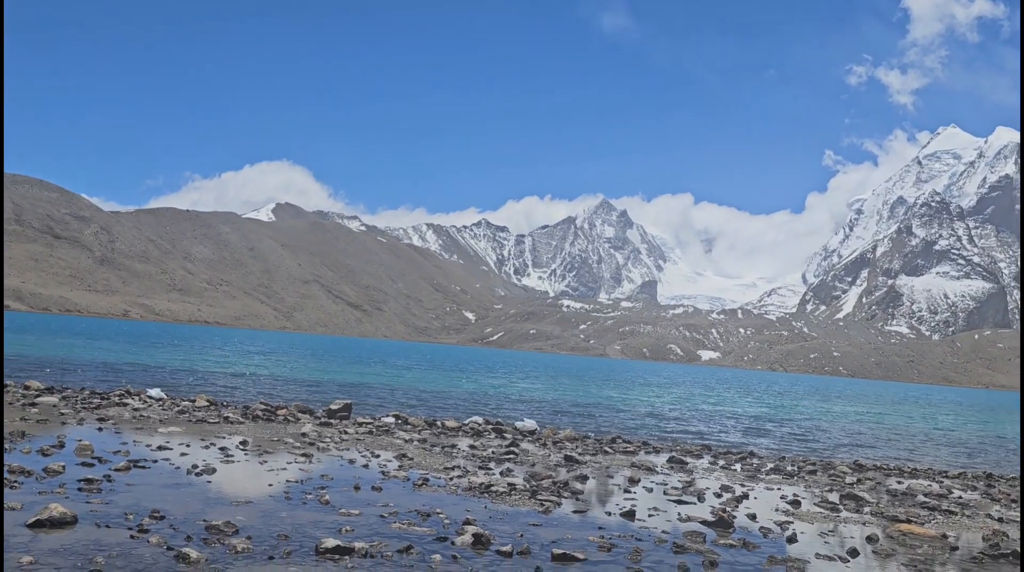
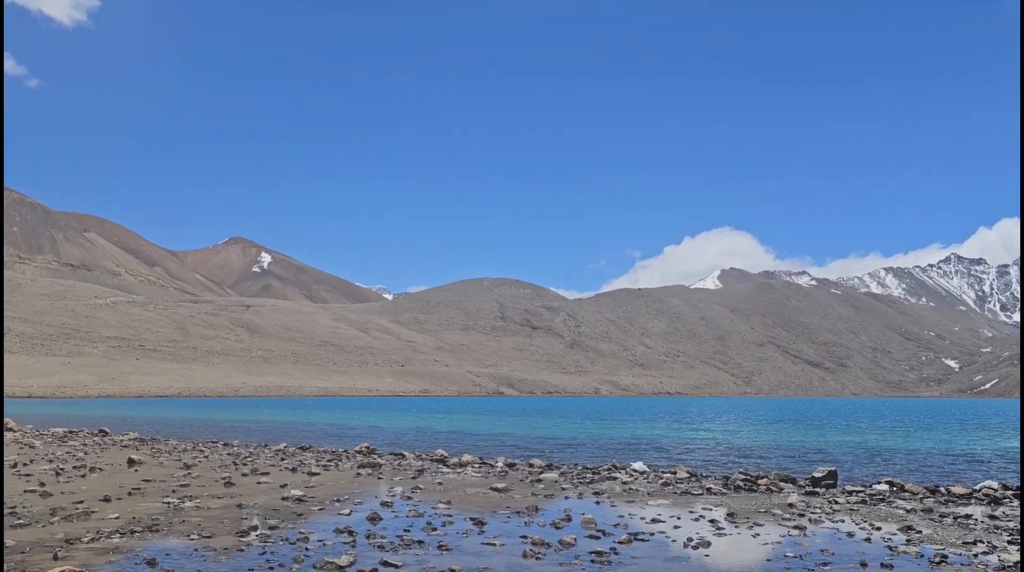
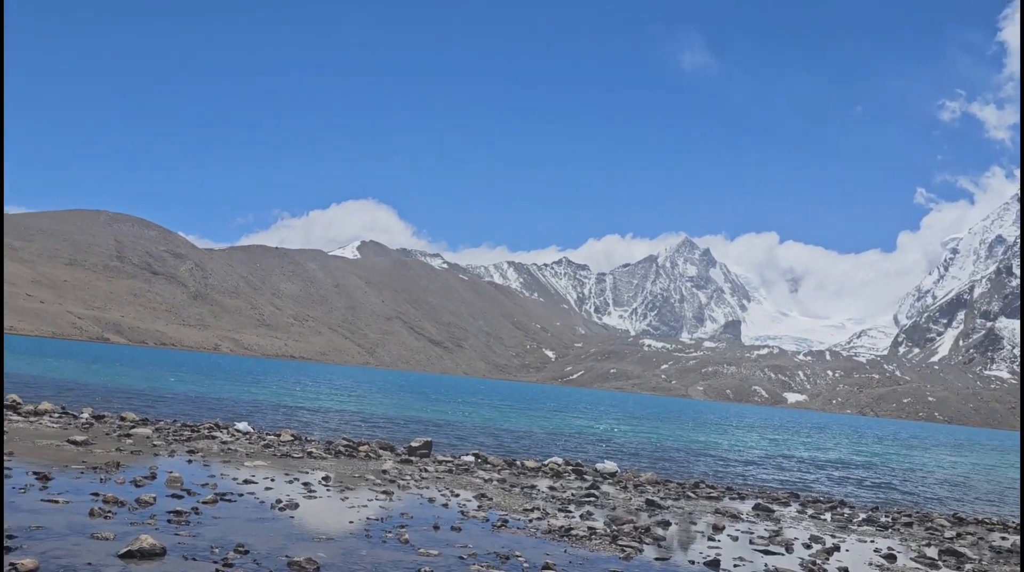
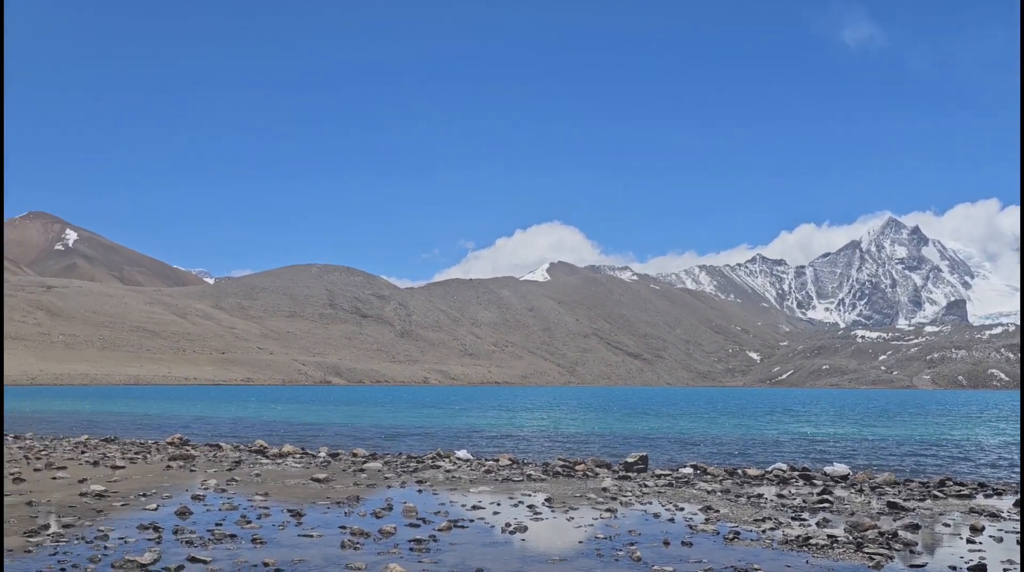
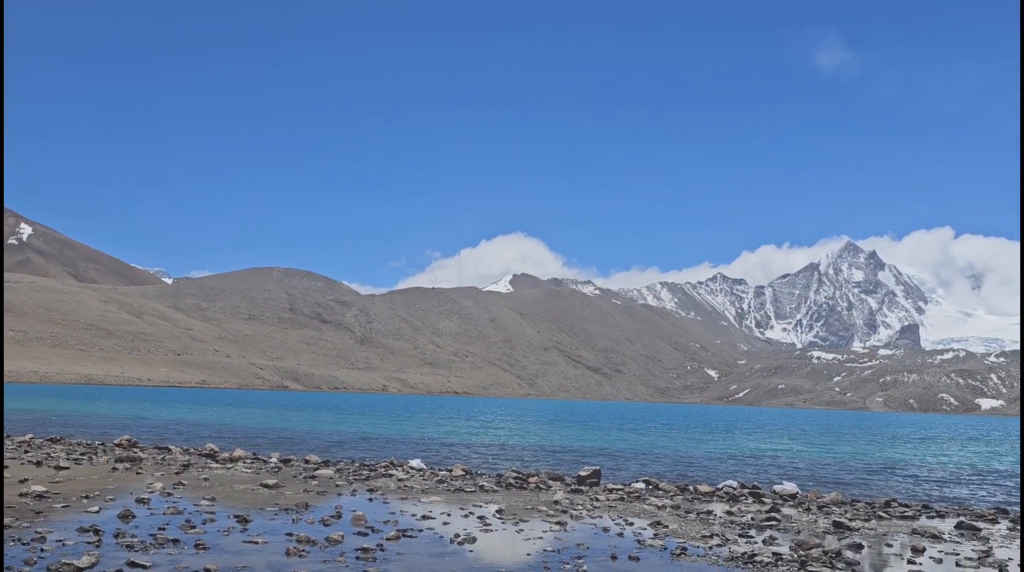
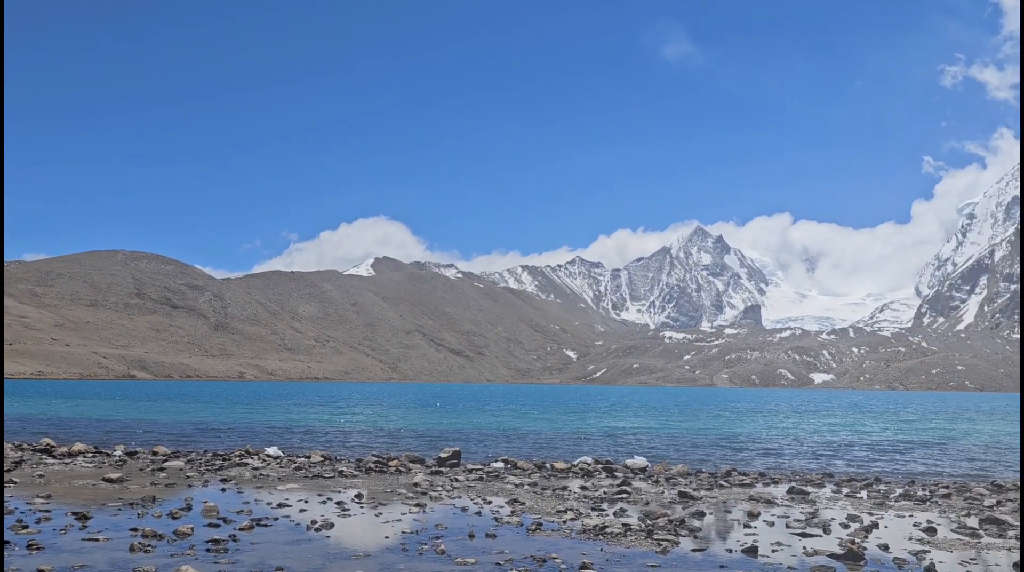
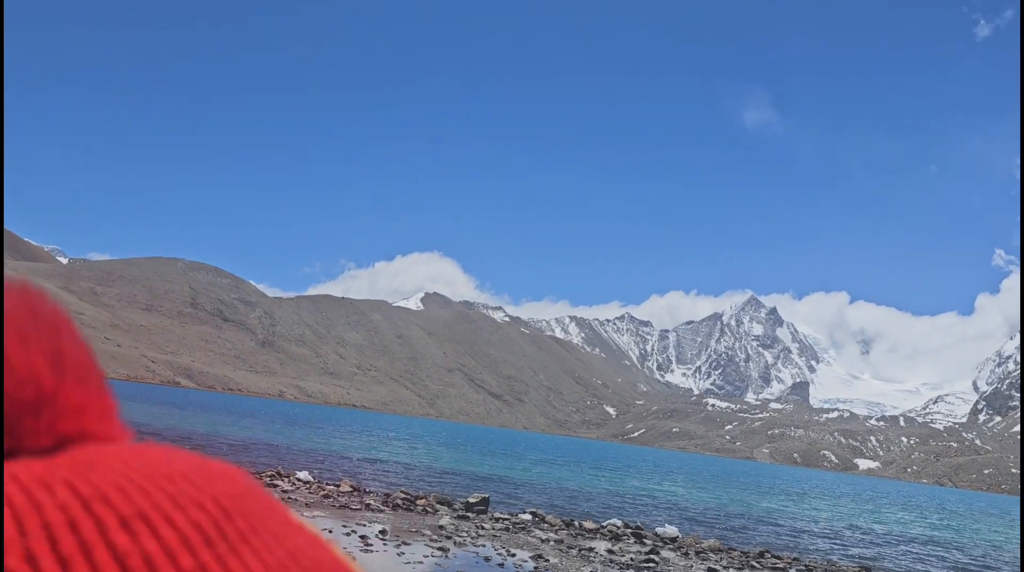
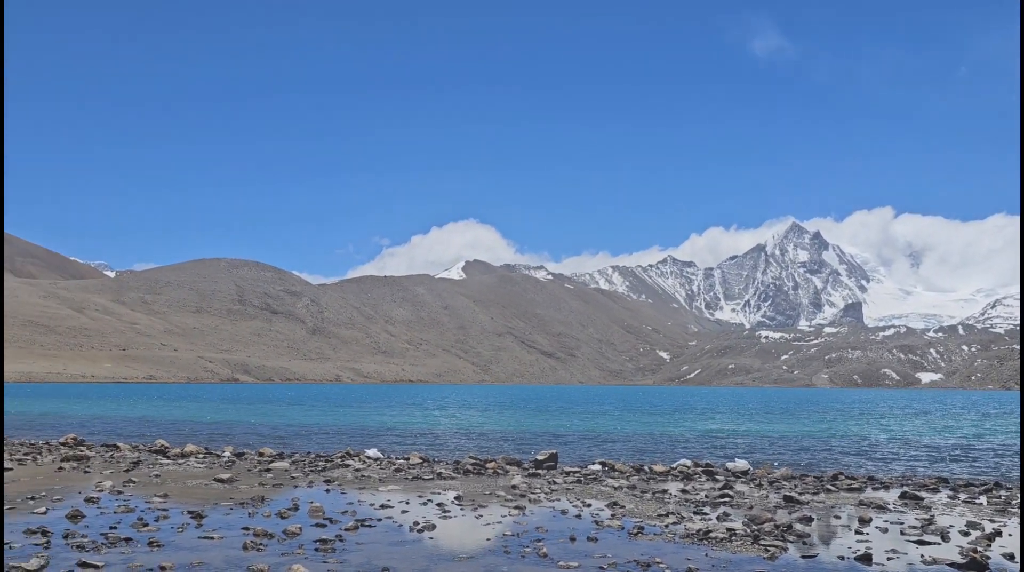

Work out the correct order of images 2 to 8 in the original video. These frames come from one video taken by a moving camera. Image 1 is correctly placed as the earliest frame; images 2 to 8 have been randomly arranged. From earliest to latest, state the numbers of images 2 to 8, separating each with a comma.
3, 7, 5, 6, 8, 4, 2
